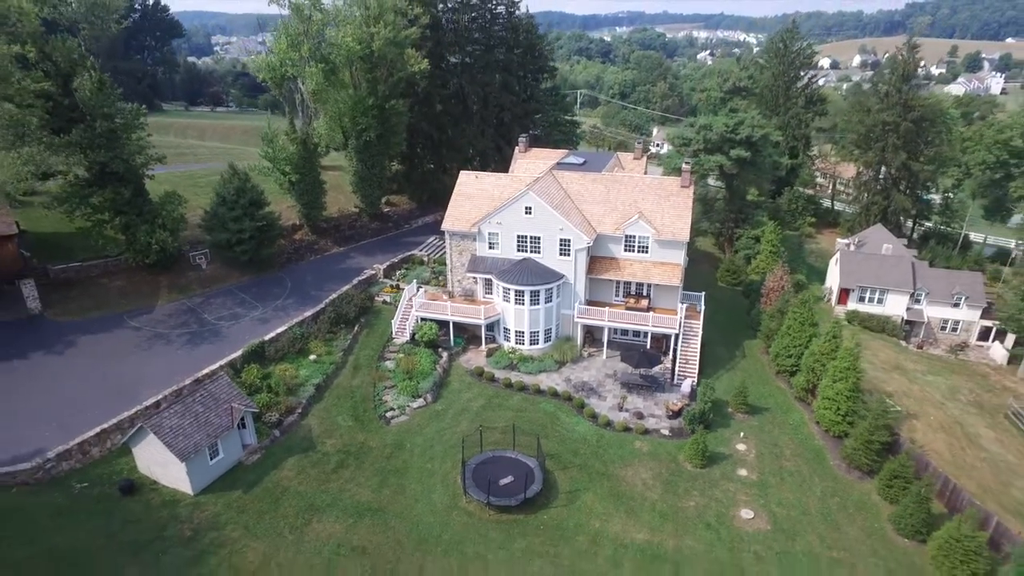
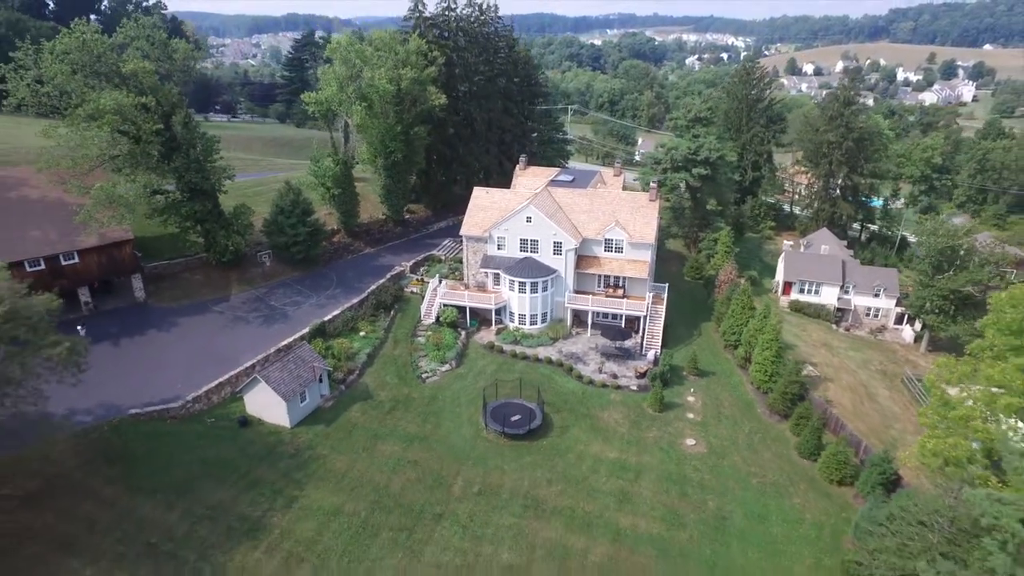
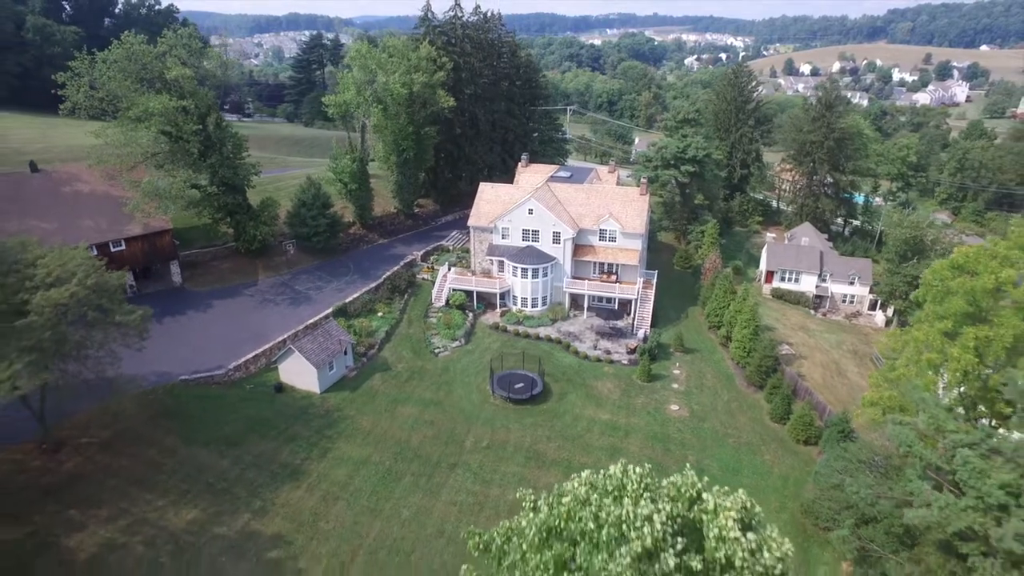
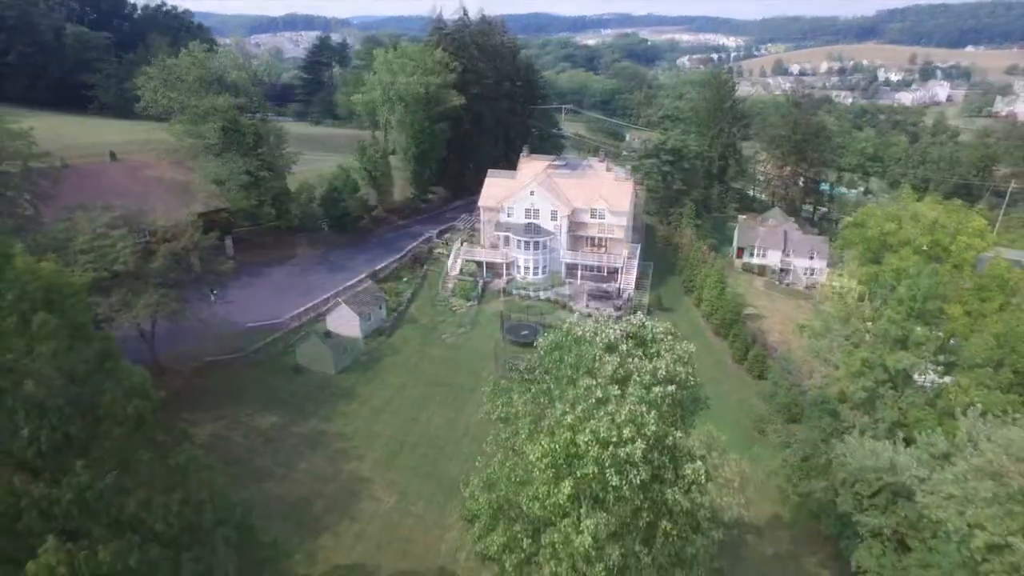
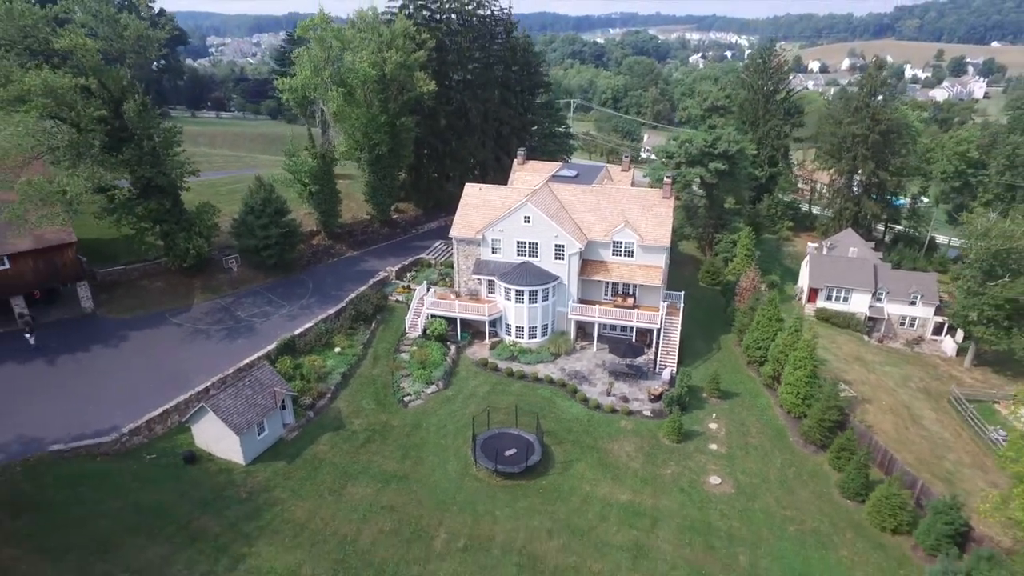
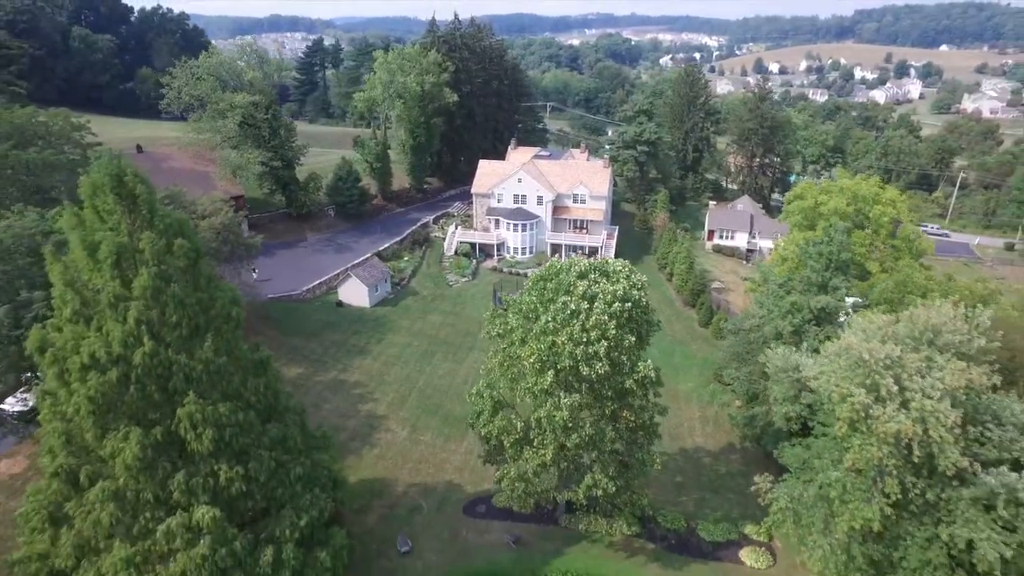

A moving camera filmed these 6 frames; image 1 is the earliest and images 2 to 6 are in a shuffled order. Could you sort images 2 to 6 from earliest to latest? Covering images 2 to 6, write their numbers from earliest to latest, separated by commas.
5, 2, 3, 4, 6
